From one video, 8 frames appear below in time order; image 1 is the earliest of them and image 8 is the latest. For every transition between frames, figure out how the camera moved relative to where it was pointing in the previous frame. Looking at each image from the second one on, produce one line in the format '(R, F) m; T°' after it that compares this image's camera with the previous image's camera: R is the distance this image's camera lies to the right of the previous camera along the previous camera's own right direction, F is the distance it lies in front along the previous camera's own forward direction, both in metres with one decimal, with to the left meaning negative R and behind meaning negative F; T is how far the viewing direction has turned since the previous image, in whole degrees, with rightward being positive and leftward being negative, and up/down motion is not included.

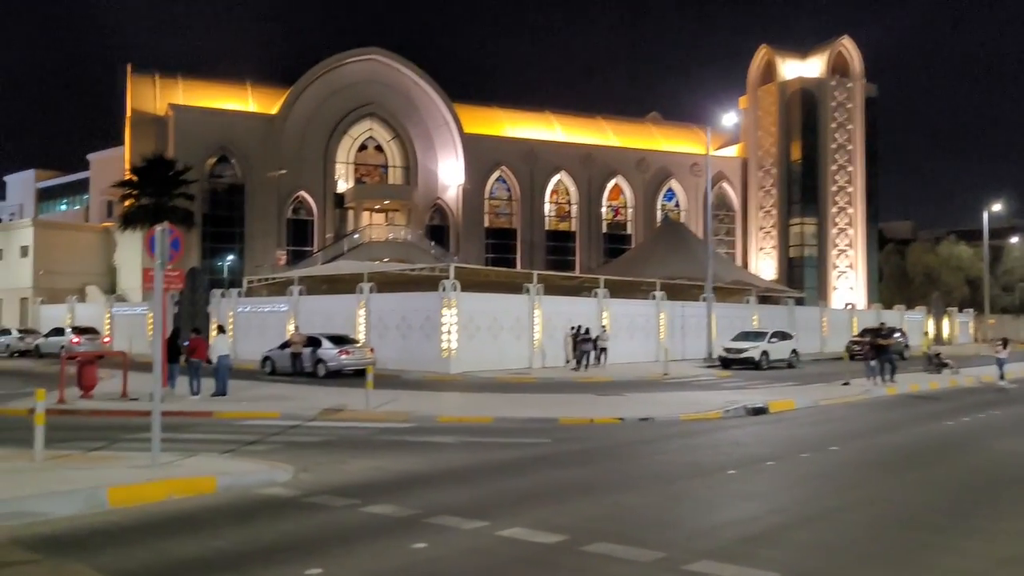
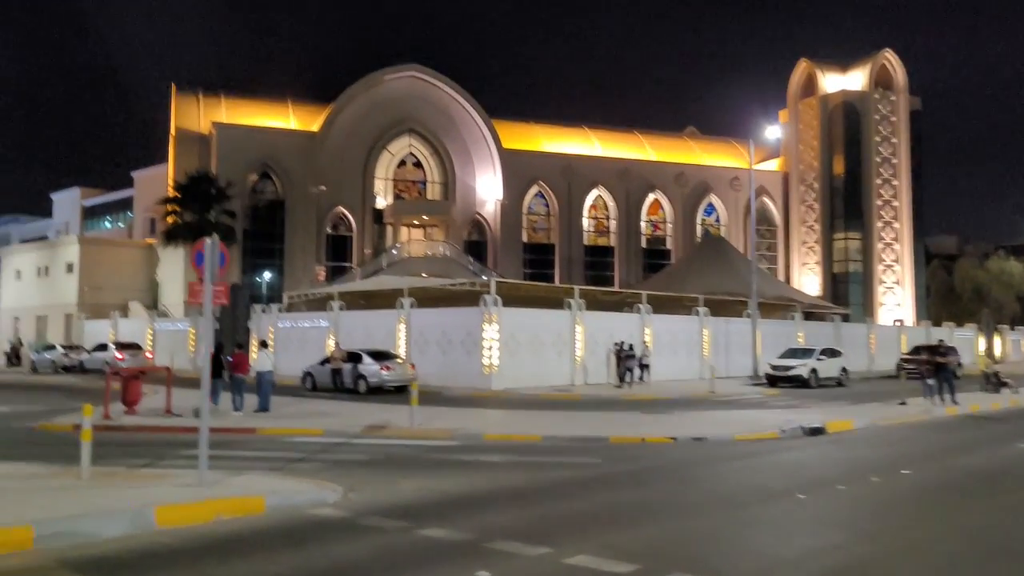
(-0.3, +0.4) m; -2°
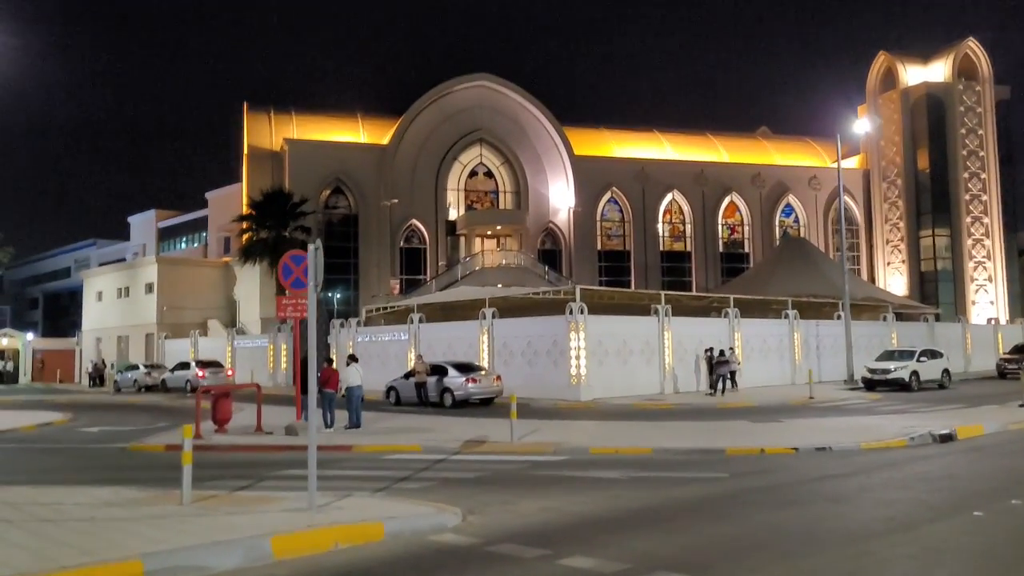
(-0.7, +0.9) m; -4°
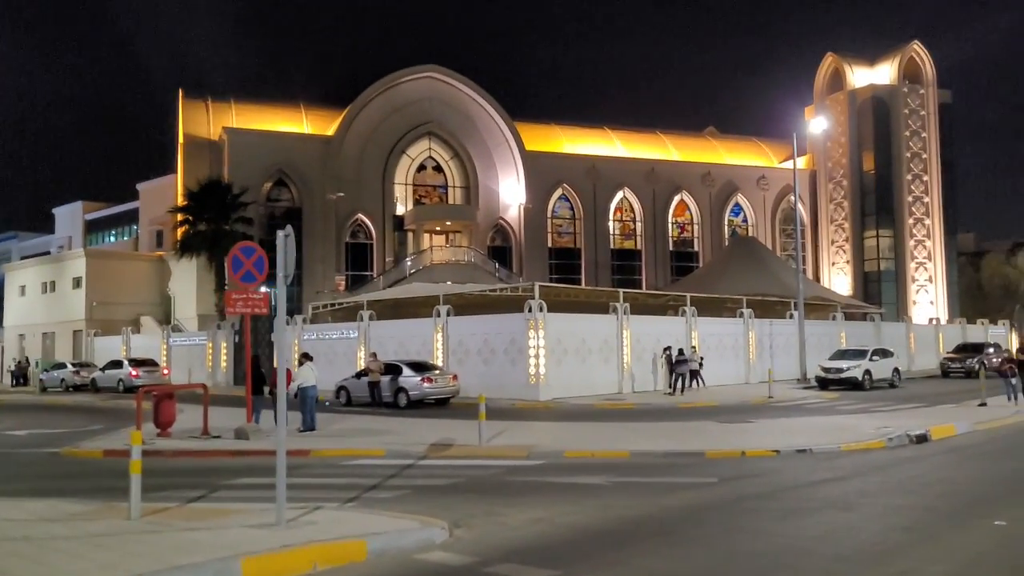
(-0.6, +0.9) m; +4°
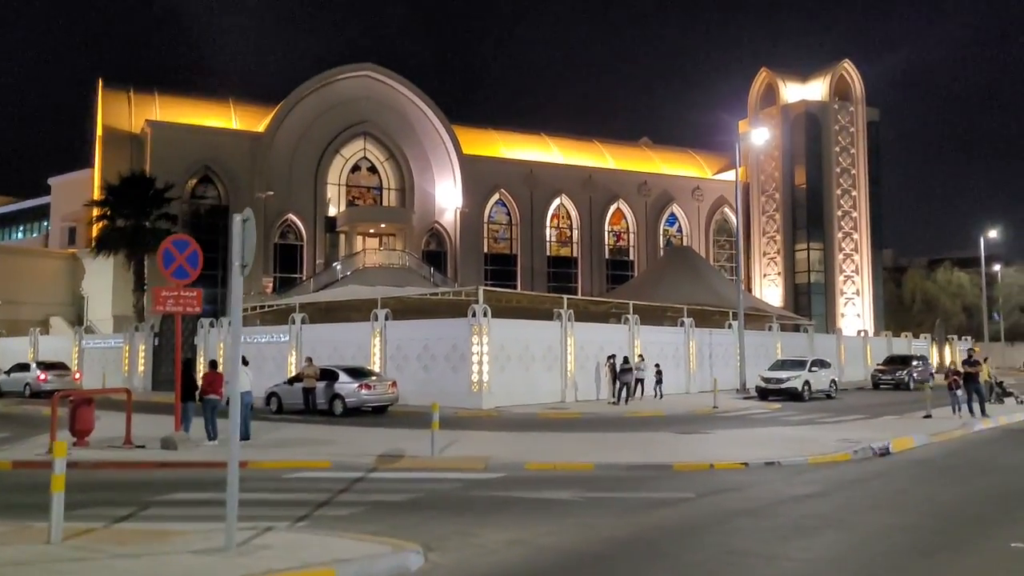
(-0.6, +1.0) m; +5°
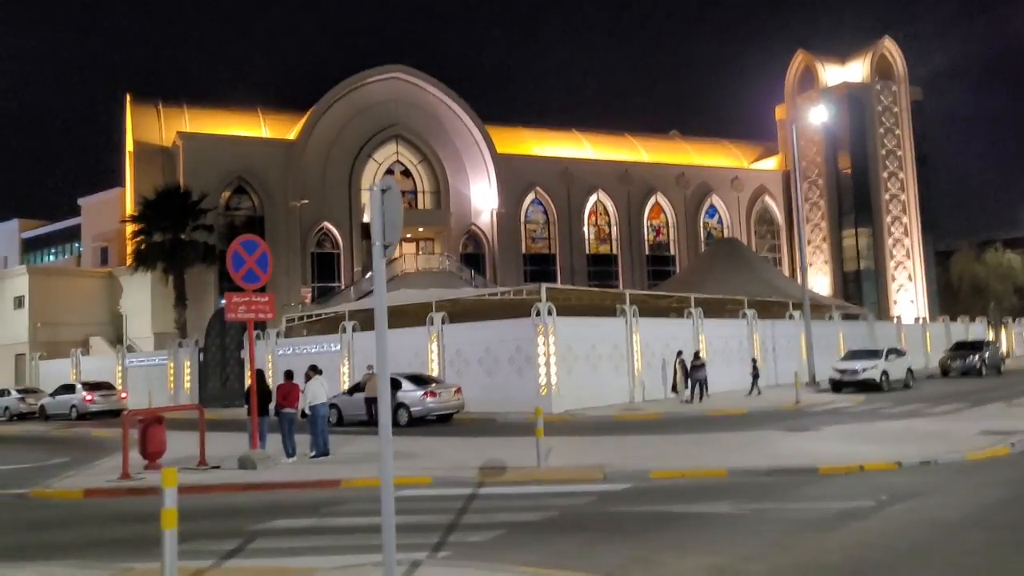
(-1.4, +1.5) m; -1°
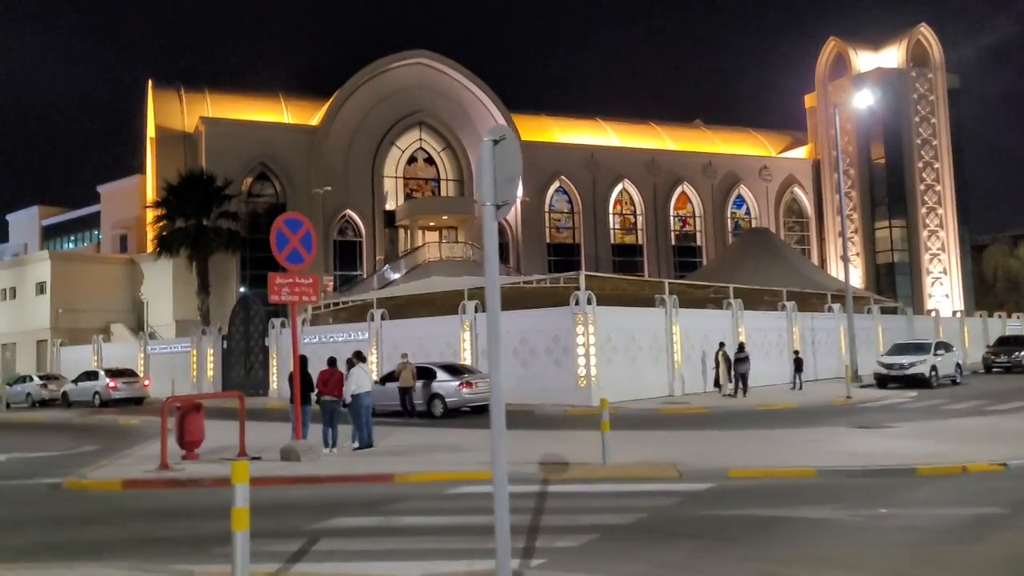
(-0.8, +1.0) m; -1°
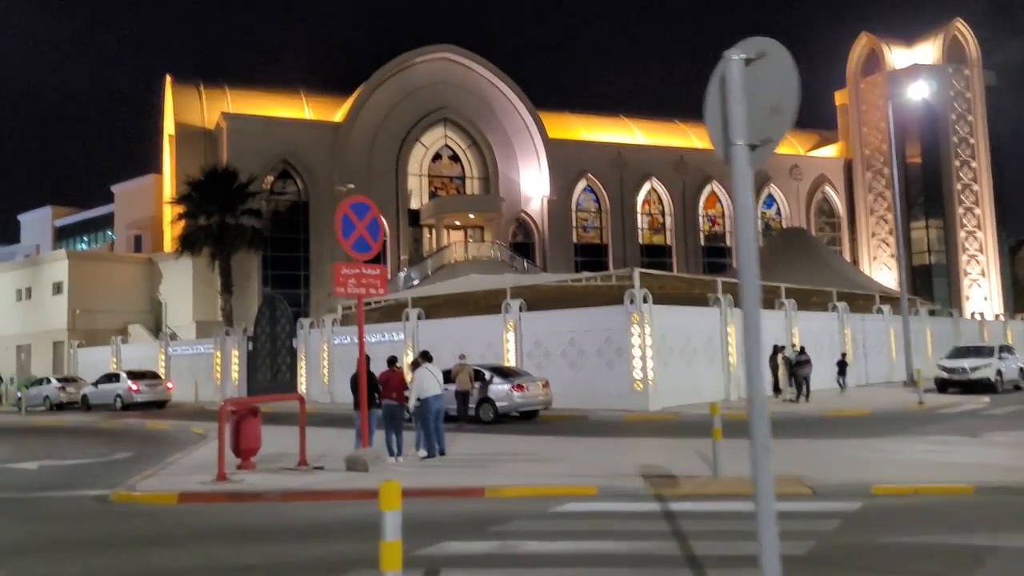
(-1.3, +1.5) m; 0°
